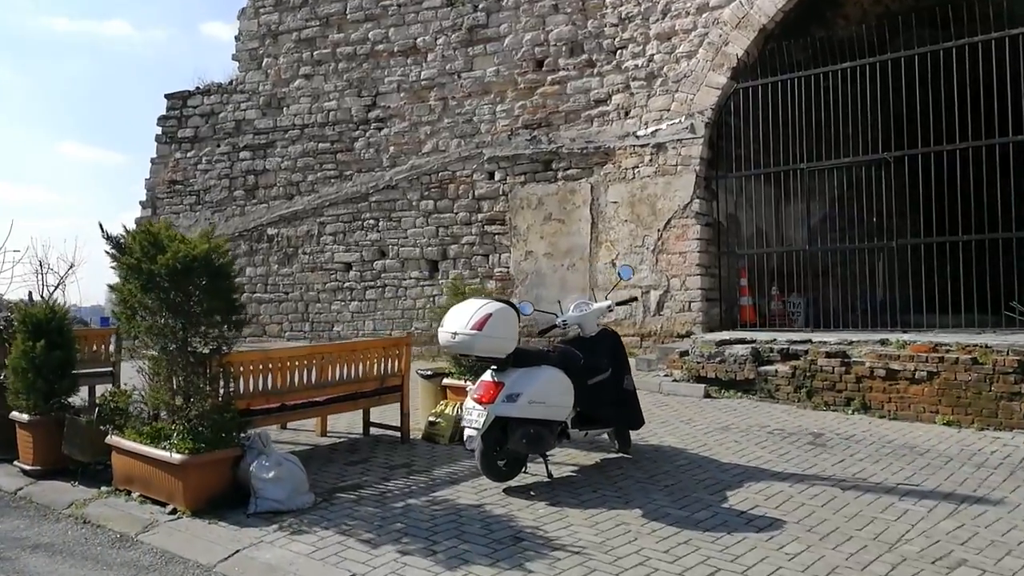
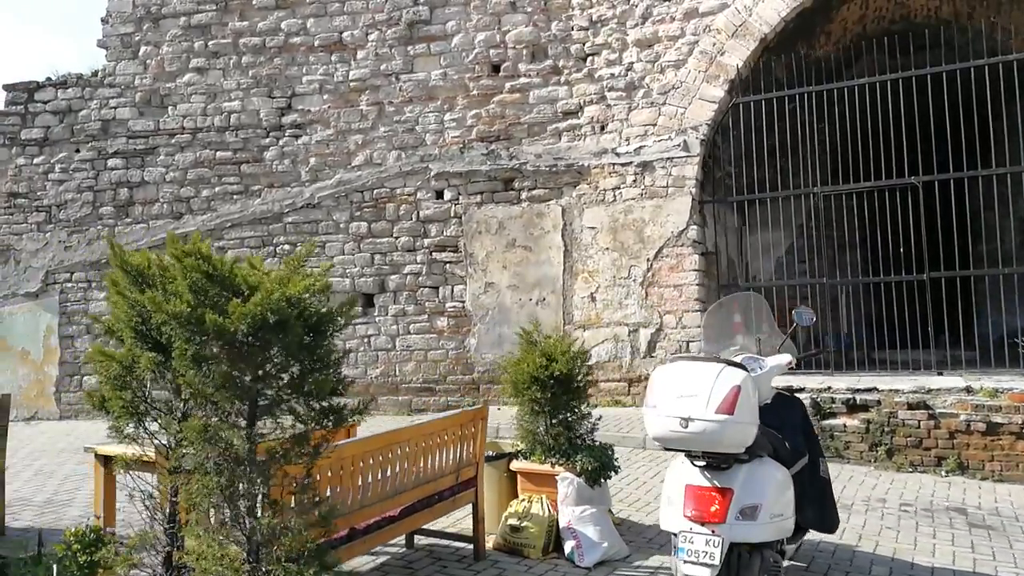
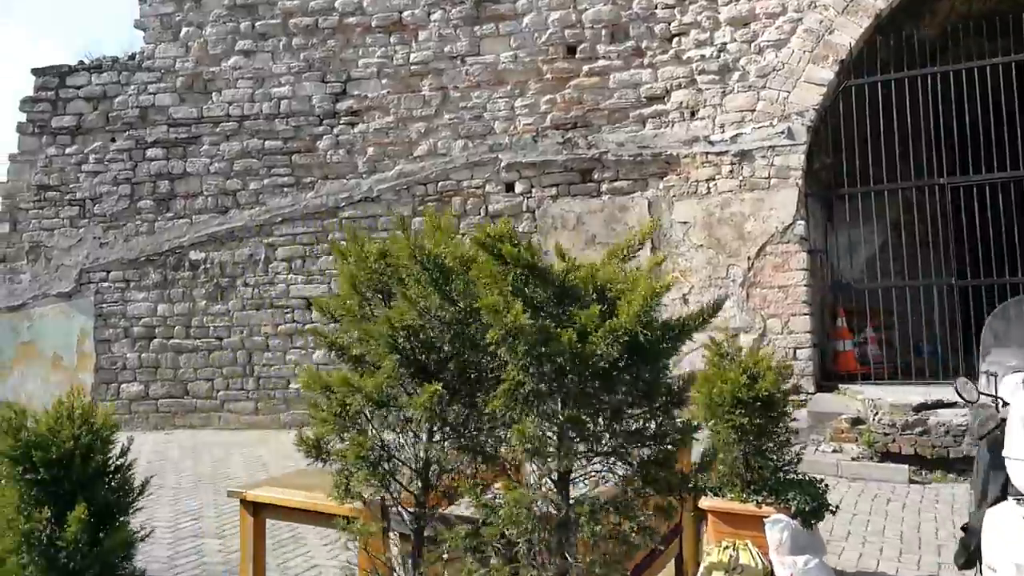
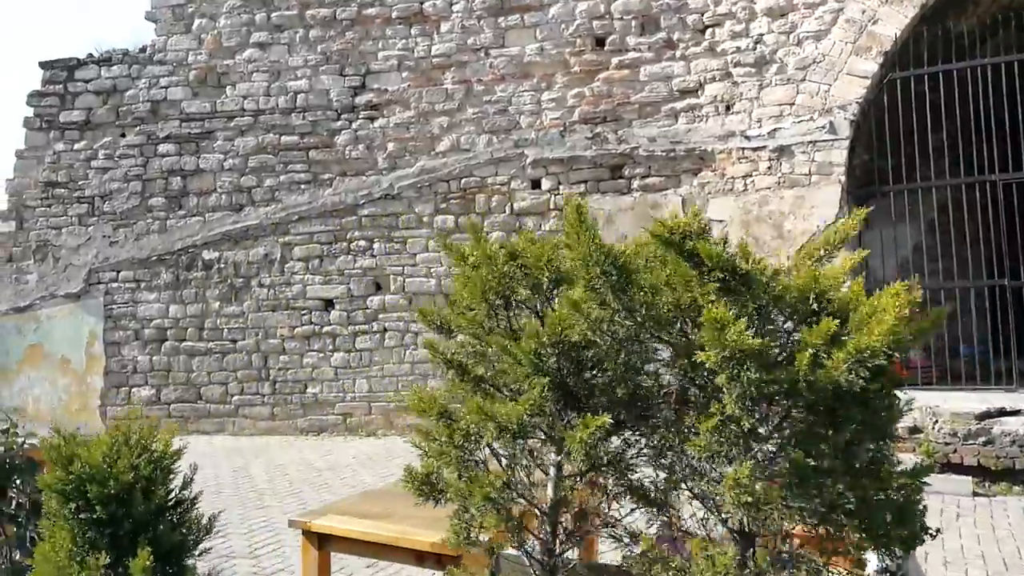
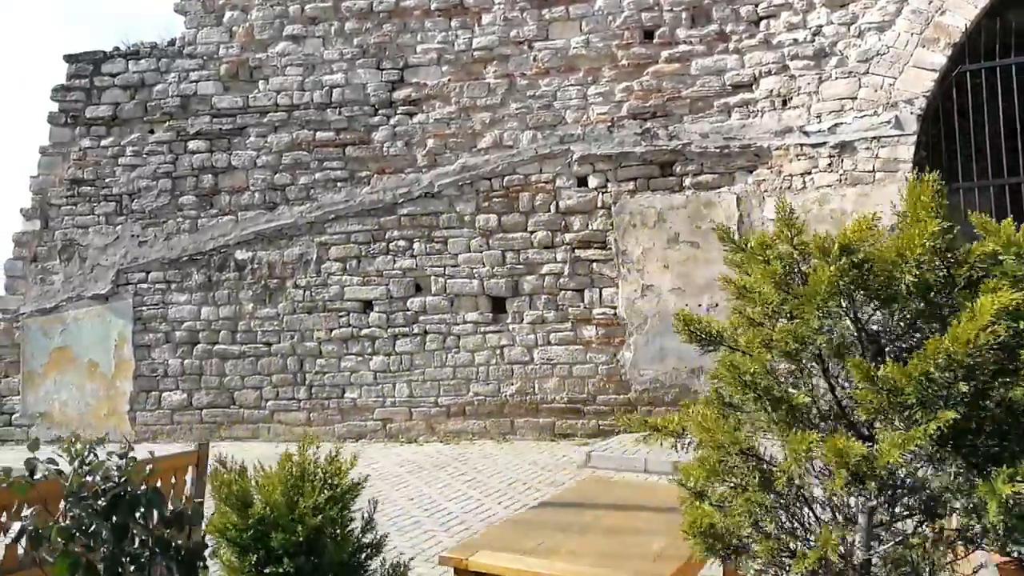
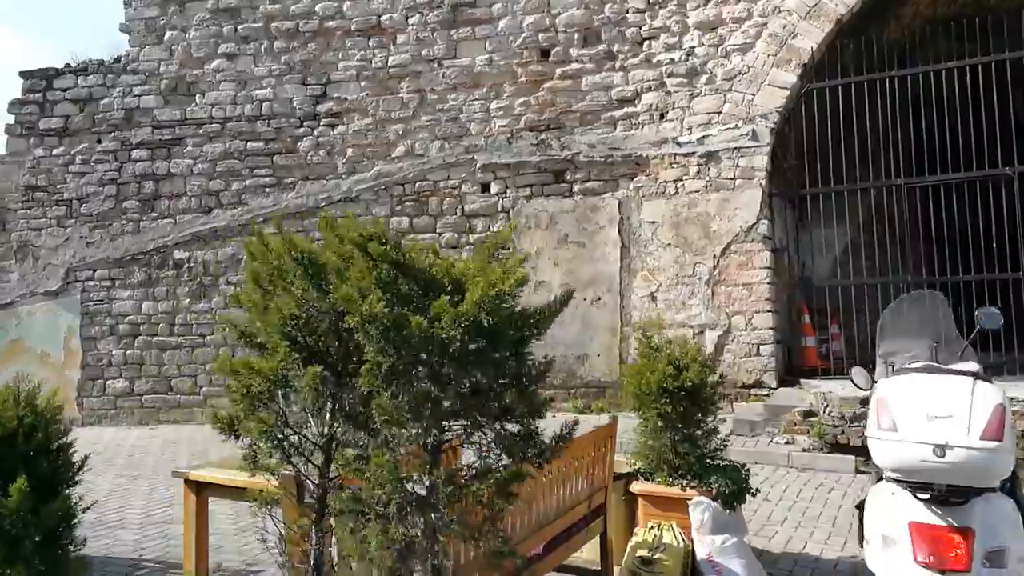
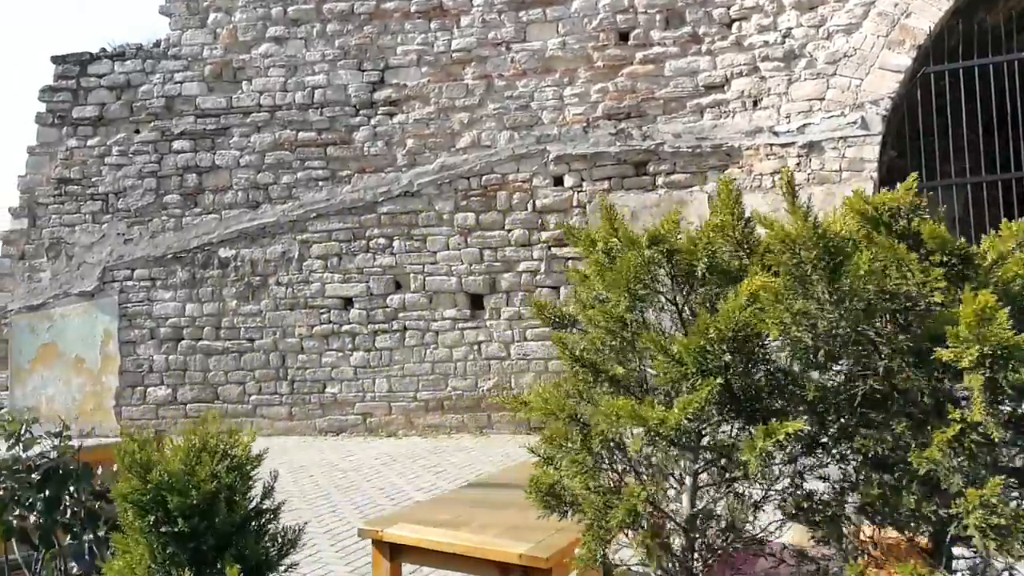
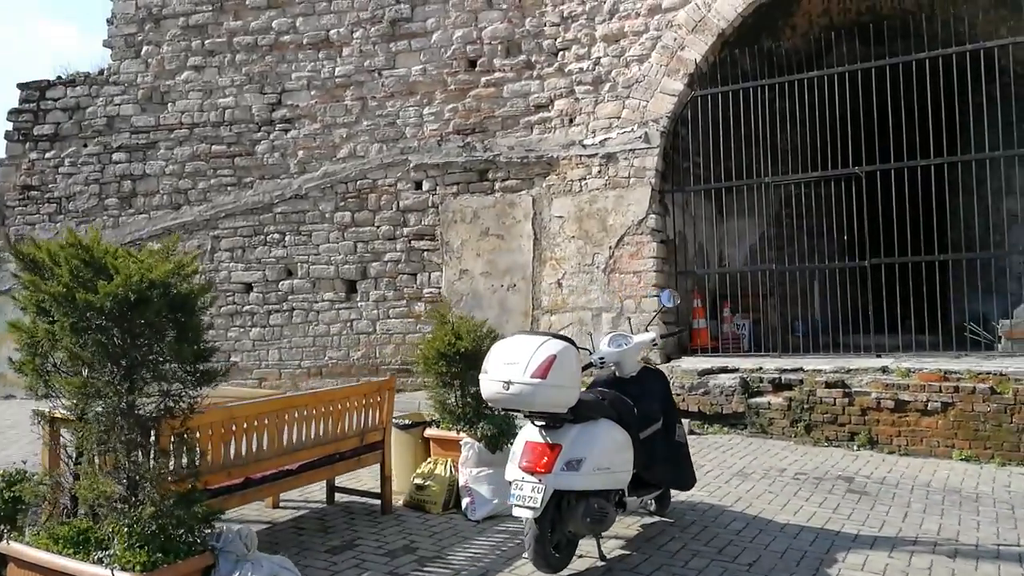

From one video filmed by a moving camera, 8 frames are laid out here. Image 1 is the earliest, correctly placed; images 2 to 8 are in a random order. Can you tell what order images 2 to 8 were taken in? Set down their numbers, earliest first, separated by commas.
8, 2, 6, 3, 4, 7, 5
